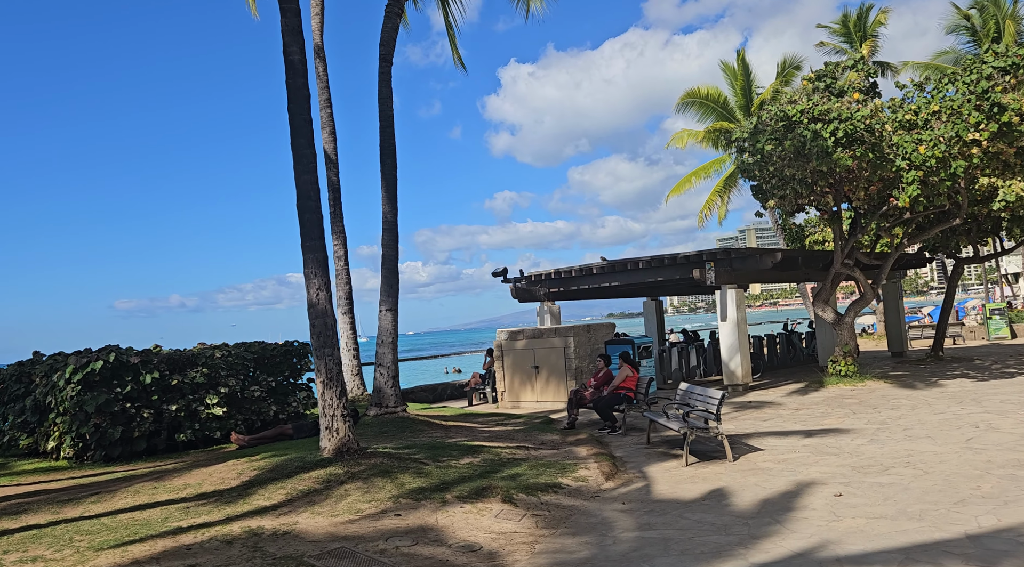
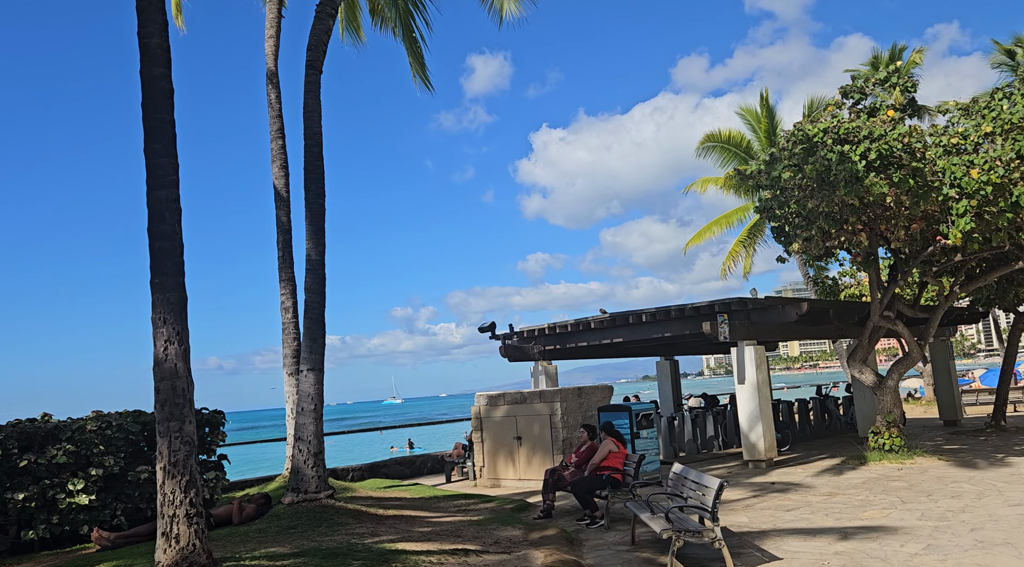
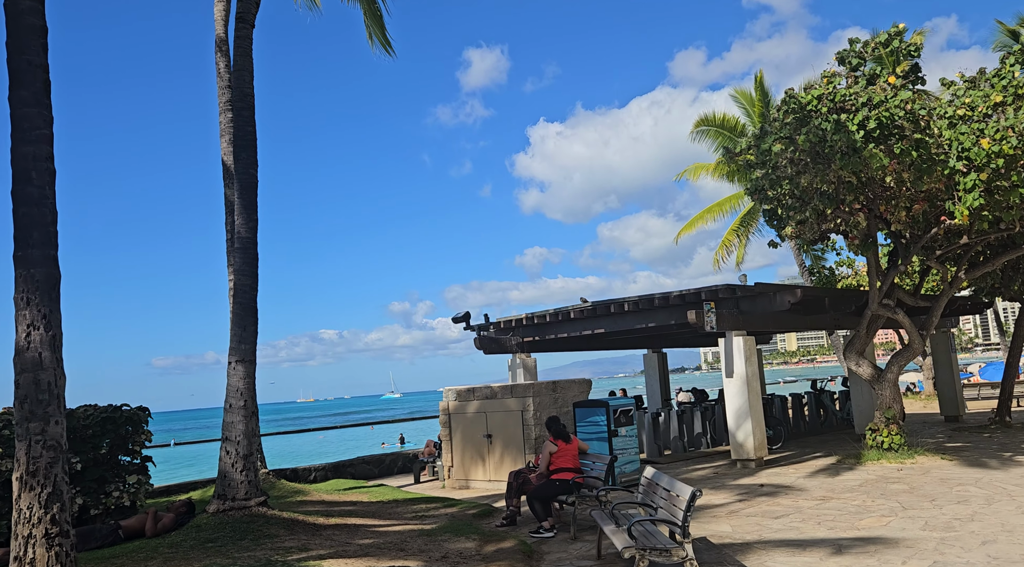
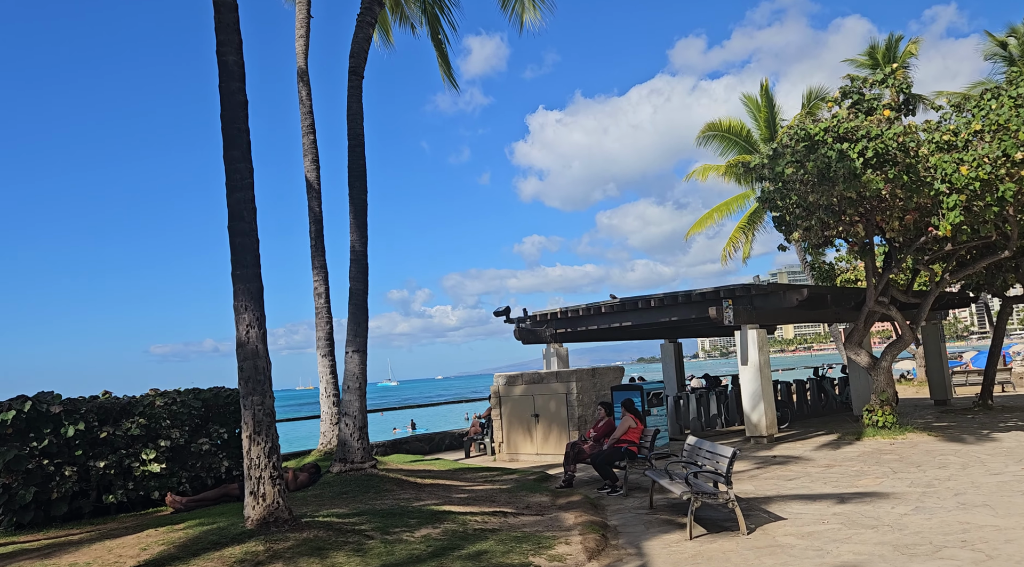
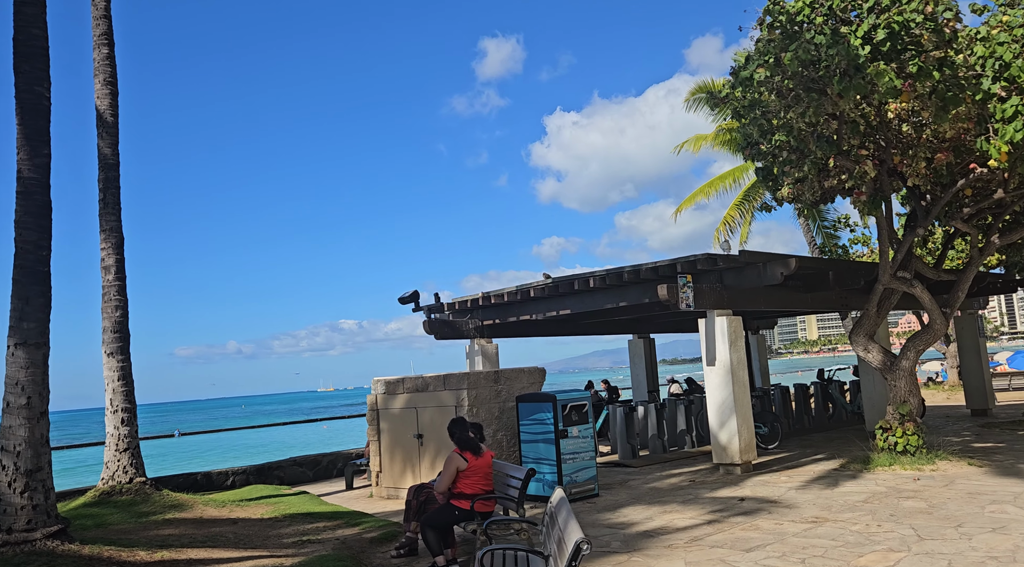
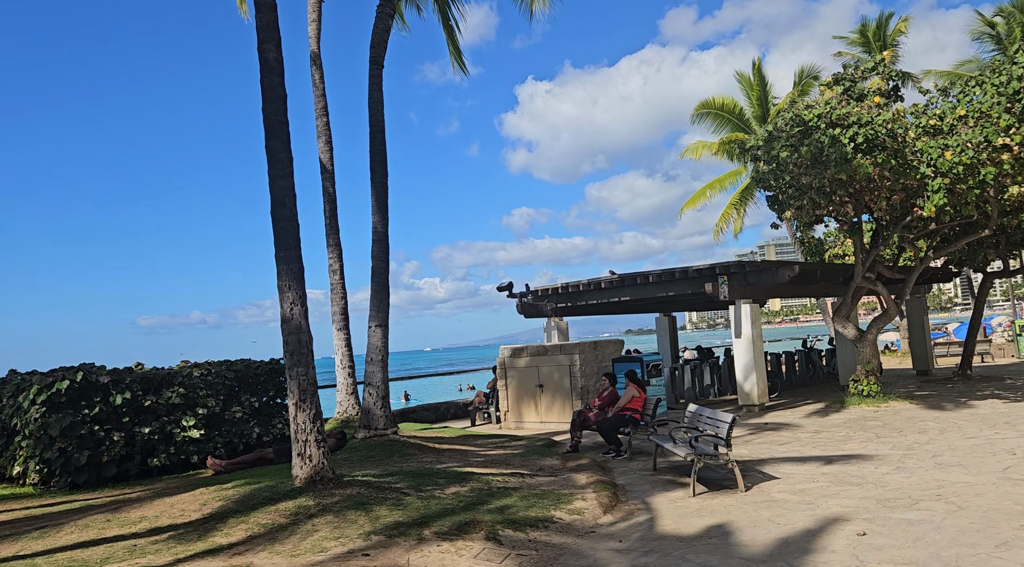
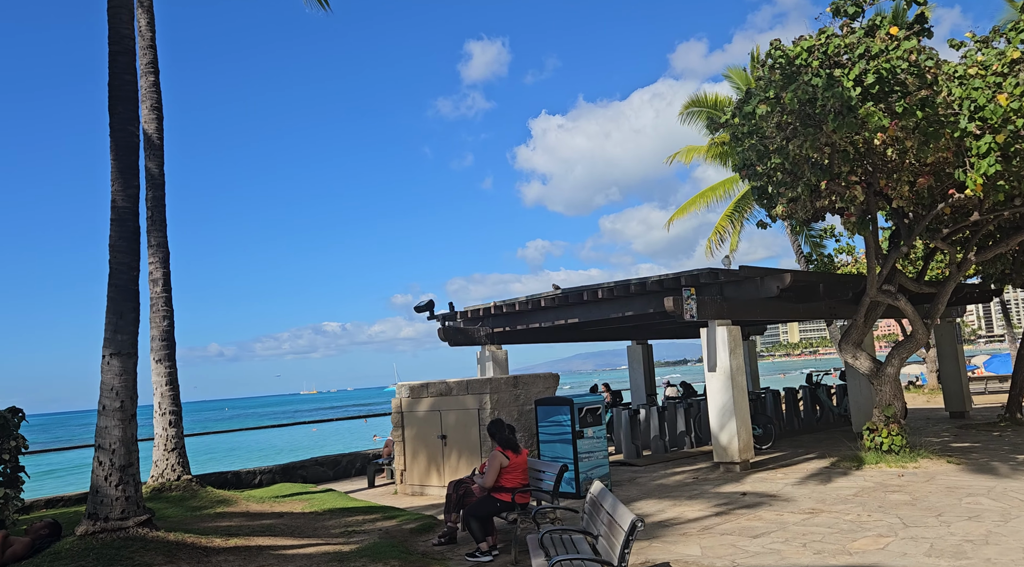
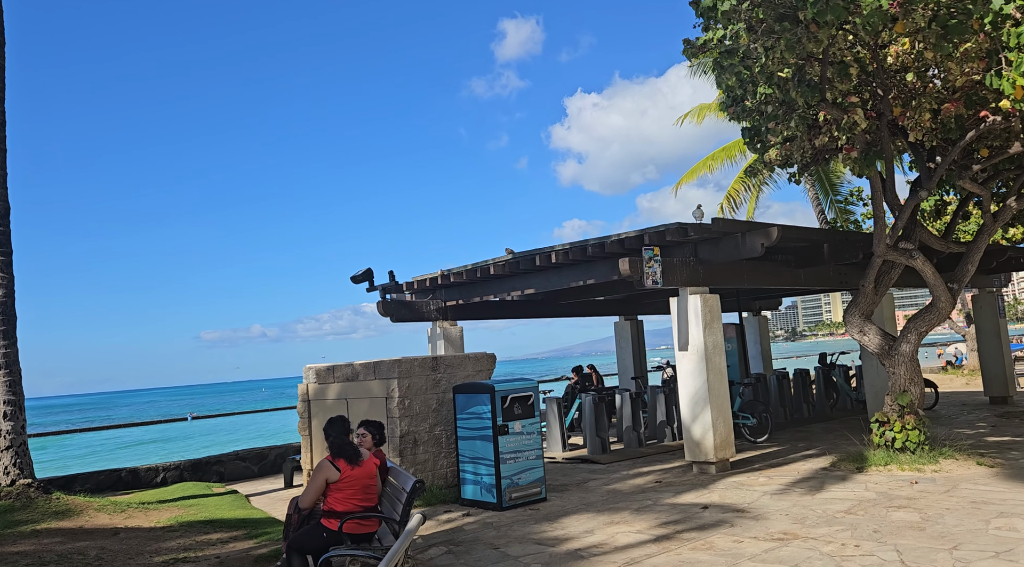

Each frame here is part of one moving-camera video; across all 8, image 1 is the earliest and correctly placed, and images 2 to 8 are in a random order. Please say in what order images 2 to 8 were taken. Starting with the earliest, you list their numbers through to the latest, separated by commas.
6, 4, 2, 3, 7, 5, 8
